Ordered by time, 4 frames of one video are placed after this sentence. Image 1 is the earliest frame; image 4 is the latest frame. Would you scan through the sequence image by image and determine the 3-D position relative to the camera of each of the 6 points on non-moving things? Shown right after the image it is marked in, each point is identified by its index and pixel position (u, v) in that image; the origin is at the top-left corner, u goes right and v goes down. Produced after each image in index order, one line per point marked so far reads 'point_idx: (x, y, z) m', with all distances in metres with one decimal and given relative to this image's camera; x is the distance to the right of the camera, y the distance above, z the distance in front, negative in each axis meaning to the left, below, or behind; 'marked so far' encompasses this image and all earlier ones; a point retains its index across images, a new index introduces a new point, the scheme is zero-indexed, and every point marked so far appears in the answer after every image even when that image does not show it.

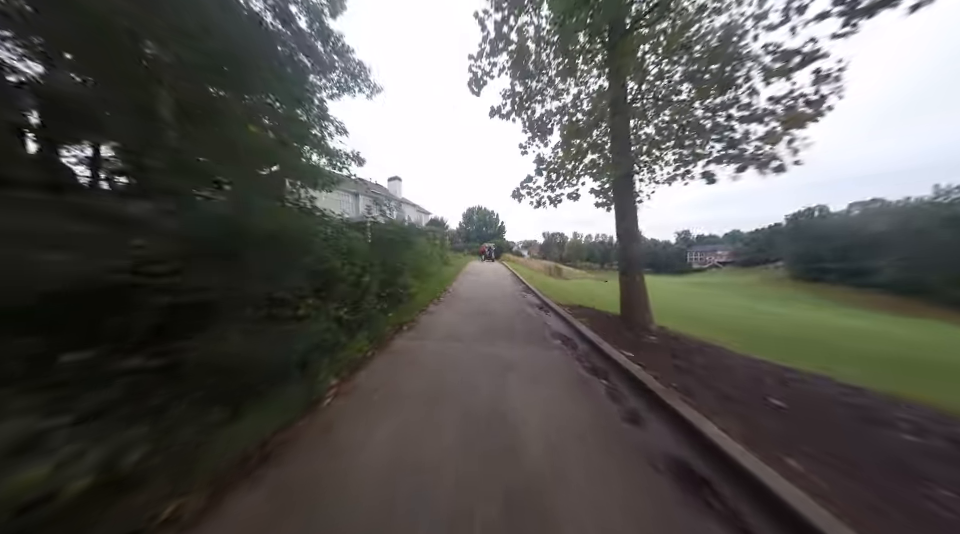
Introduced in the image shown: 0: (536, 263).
0: (+4.7, +0.6, +17.4) m
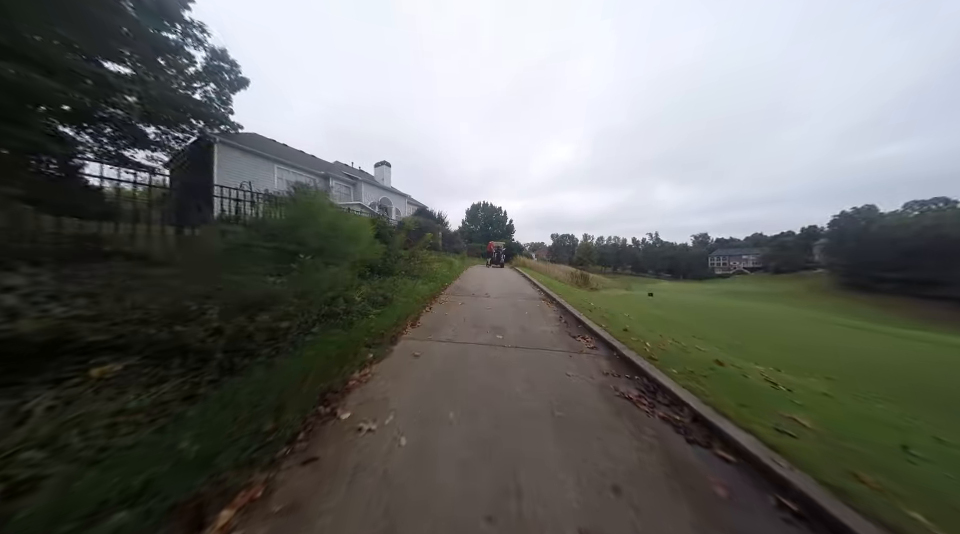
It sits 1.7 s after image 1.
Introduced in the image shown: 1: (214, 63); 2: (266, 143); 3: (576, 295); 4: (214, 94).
0: (+5.0, +0.2, +14.2) m
1: (-10.6, +8.1, +7.4) m
2: (-11.6, +6.7, +10.2) m
3: (+5.0, -1.4, +10.4) m
4: (-10.9, +7.1, +7.7) m
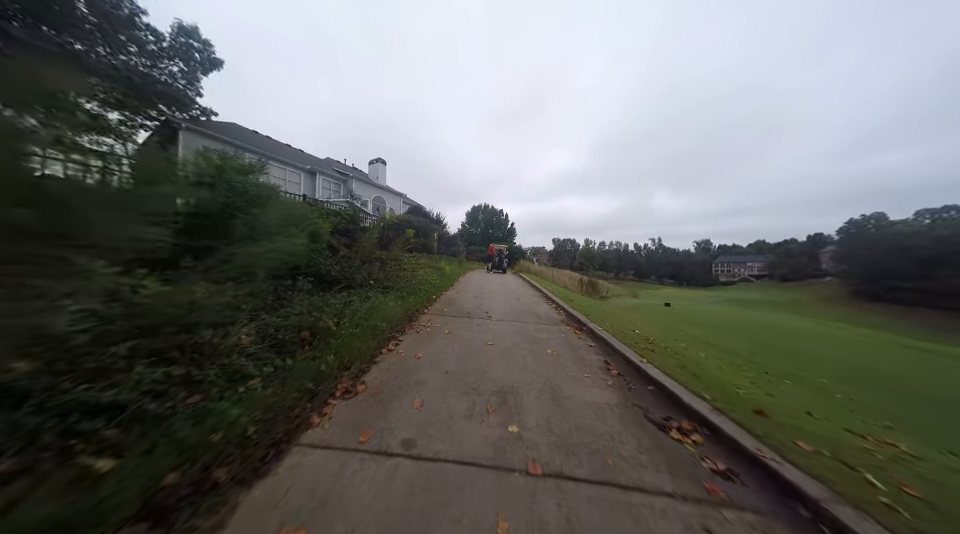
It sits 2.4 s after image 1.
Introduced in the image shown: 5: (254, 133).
0: (+5.0, -0.2, +13.3) m
1: (-10.5, +8.0, +6.7) m
2: (-11.5, +6.5, +9.4) m
3: (+4.9, -1.7, +9.5) m
4: (-10.8, +7.0, +6.9) m
5: (-11.3, +6.7, +9.6) m
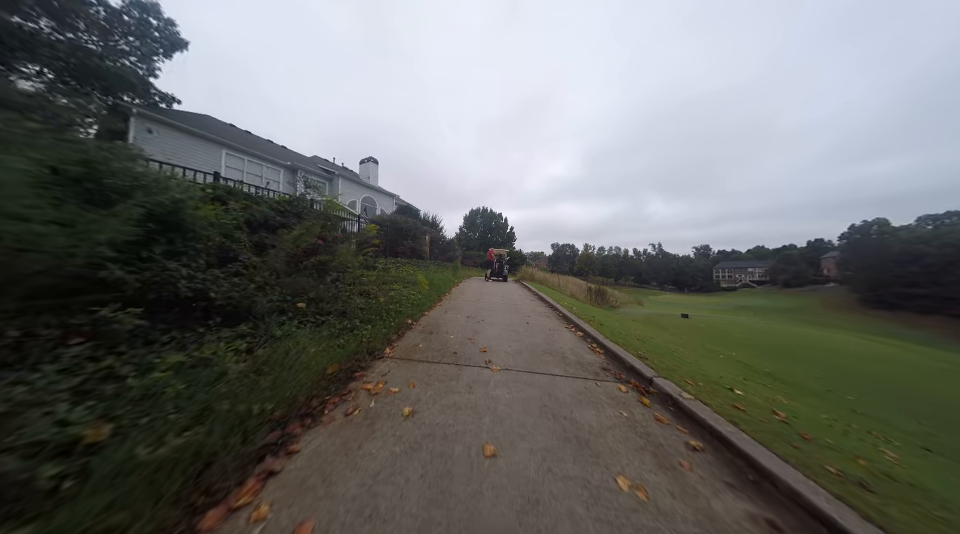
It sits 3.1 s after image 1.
0: (+4.9, -0.6, +12.4) m
1: (-10.6, +7.8, +5.9) m
2: (-11.6, +6.3, +8.5) m
3: (+4.8, -2.0, +8.5) m
4: (-10.9, +6.8, +6.1) m
5: (-11.4, +6.5, +8.7) m
